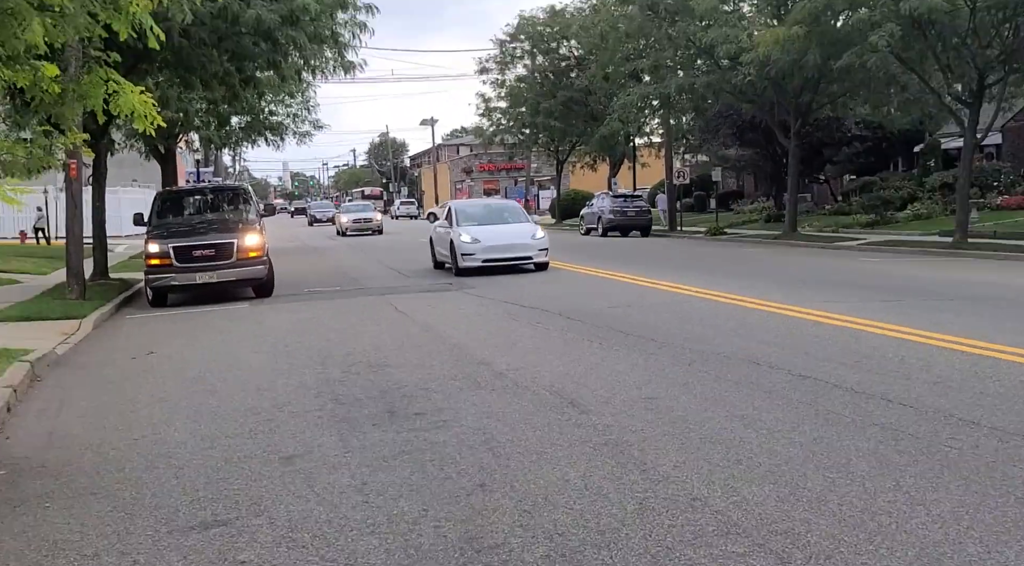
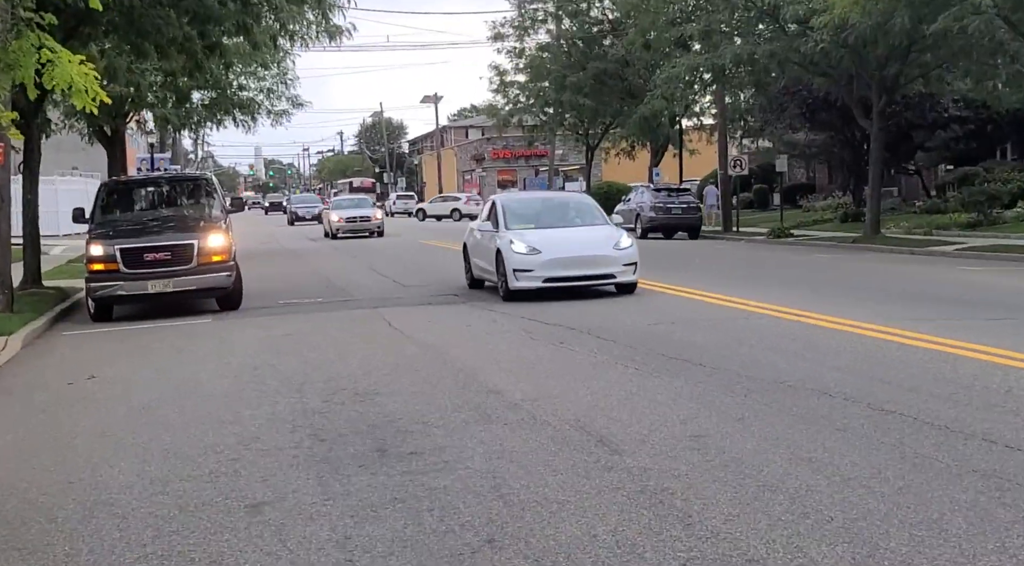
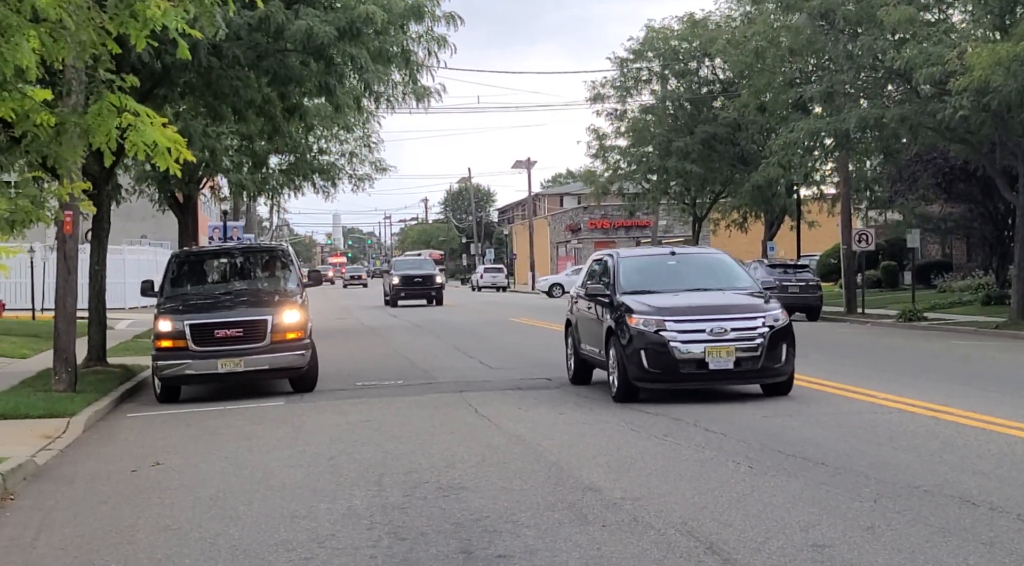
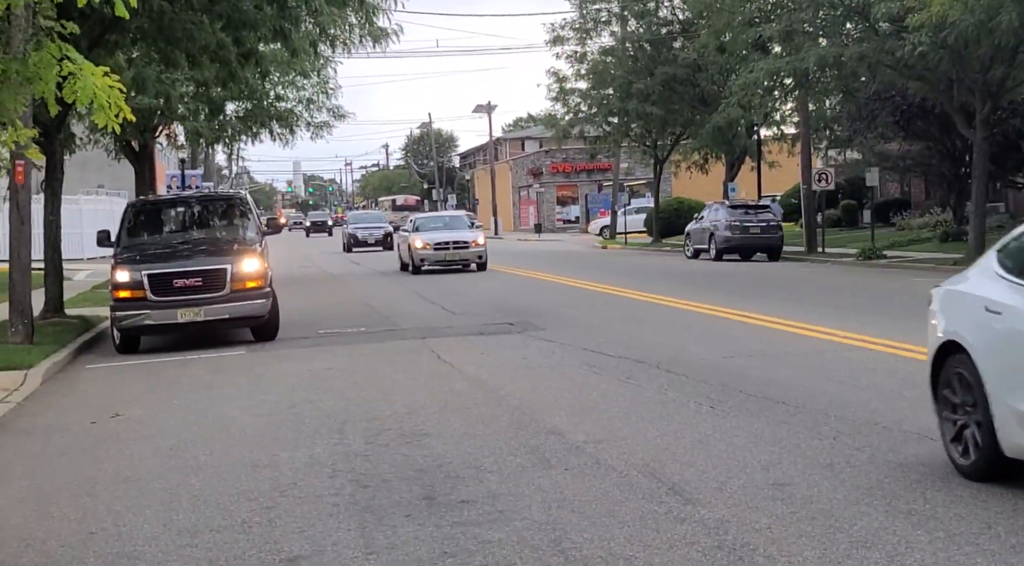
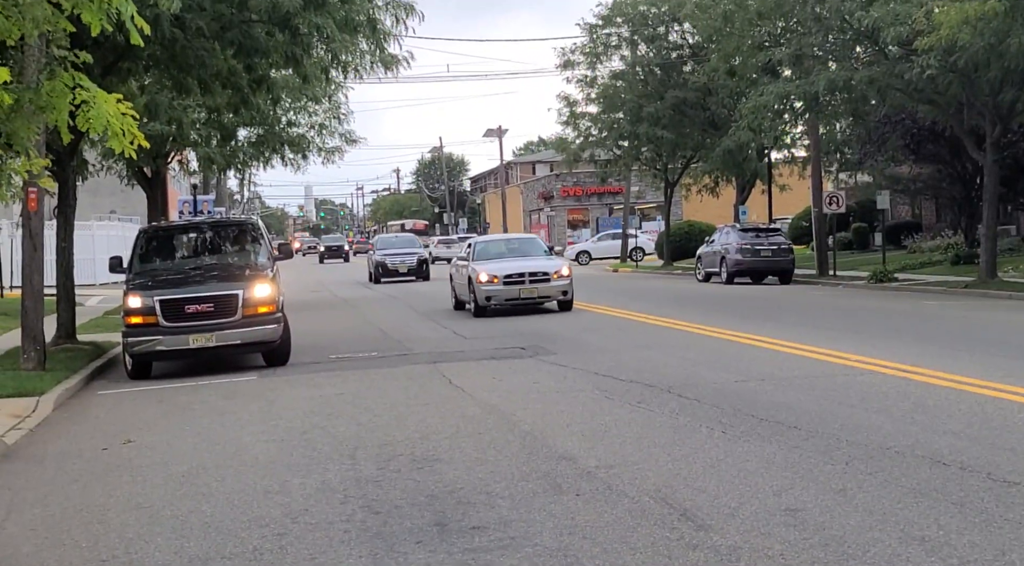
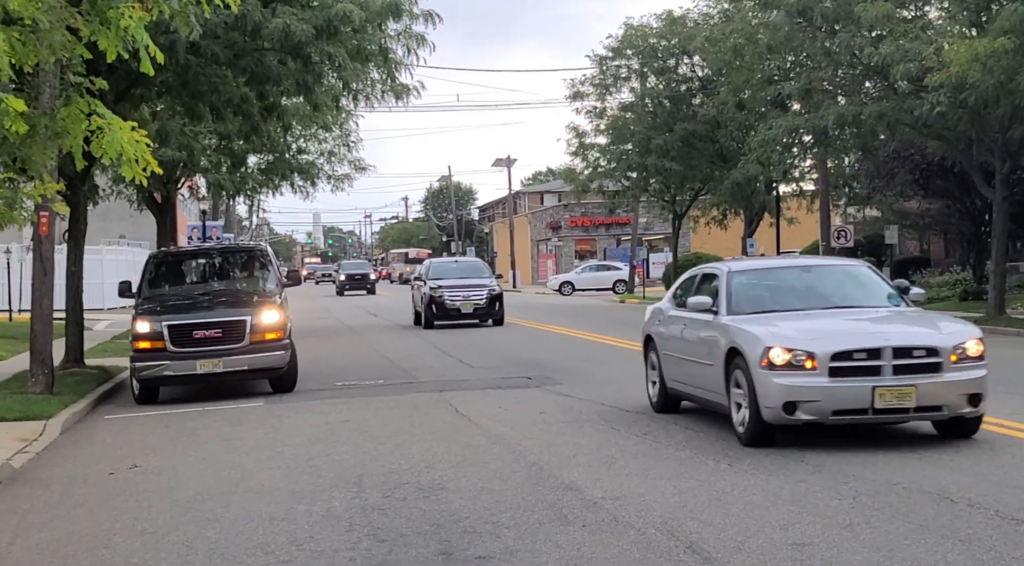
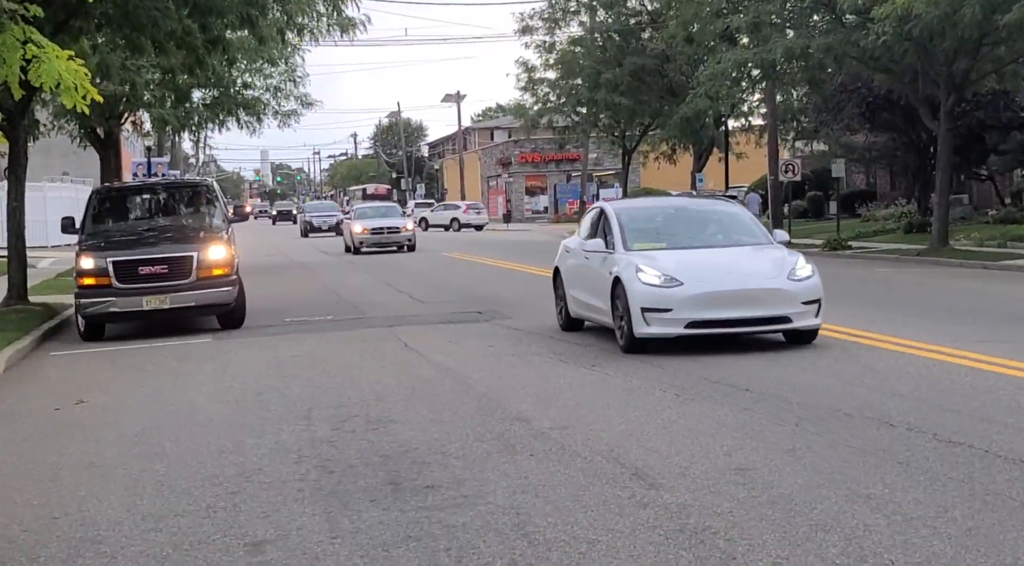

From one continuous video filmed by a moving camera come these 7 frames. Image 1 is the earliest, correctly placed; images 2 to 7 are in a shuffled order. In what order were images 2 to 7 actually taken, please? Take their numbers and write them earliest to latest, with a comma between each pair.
2, 7, 4, 5, 6, 3
